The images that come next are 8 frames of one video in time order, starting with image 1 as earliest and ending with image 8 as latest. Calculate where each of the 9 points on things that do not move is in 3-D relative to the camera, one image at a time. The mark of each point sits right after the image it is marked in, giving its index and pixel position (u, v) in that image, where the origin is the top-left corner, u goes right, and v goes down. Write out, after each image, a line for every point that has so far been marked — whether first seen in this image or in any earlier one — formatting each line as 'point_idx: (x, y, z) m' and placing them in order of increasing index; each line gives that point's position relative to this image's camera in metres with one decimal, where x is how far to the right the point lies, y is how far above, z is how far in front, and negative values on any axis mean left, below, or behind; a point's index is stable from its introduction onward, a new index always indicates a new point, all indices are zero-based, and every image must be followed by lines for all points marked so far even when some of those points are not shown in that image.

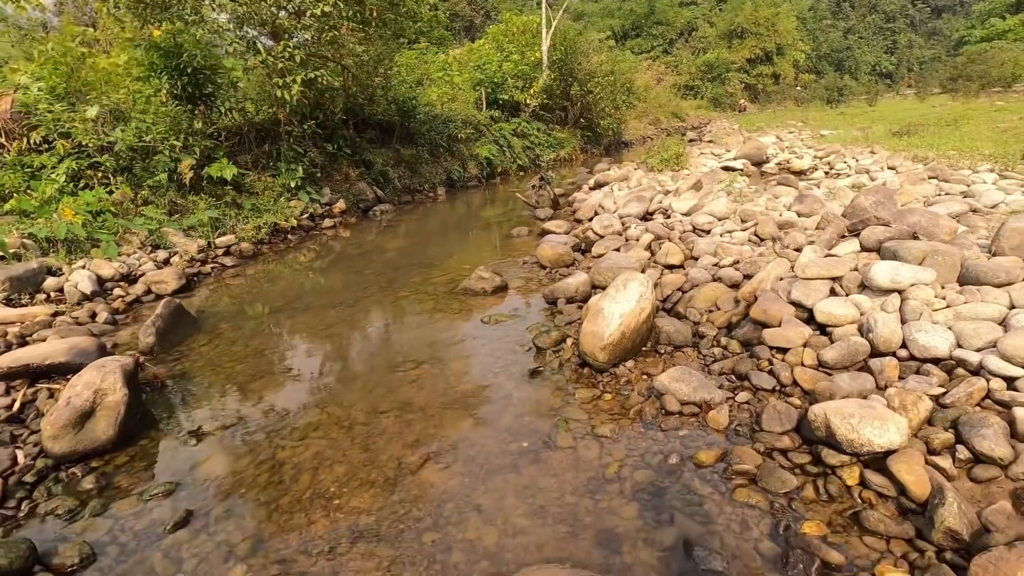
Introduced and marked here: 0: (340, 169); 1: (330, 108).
0: (-5.0, +3.5, +15.5) m
1: (-5.4, +5.4, +15.8) m
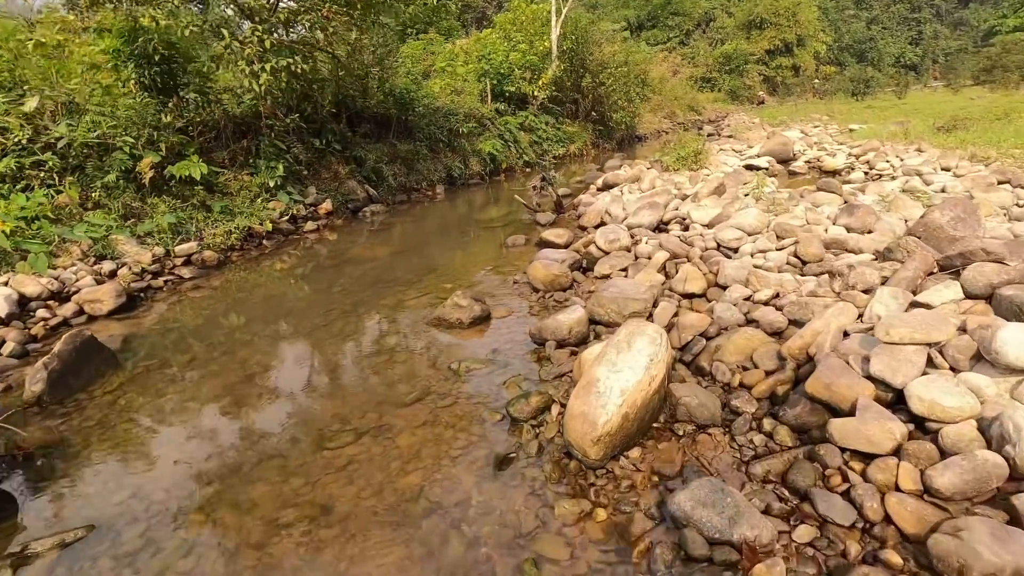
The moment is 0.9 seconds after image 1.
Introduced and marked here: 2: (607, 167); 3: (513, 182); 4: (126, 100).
0: (-5.0, +3.3, +14.3) m
1: (-5.4, +5.2, +14.6) m
2: (+3.5, +4.5, +19.6) m
3: (0.0, +3.9, +19.3) m
4: (-8.0, +3.9, +11.0) m
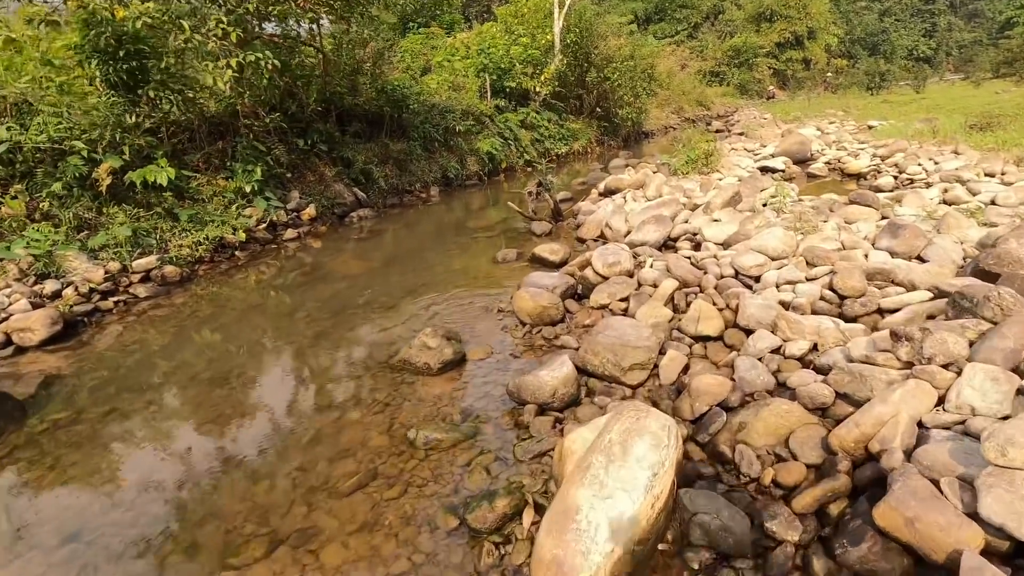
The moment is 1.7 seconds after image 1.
0: (-5.1, +3.0, +13.5) m
1: (-5.4, +4.9, +13.8) m
2: (+3.5, +4.2, +18.7) m
3: (0.0, +3.7, +18.4) m
4: (-8.1, +3.6, +10.2) m
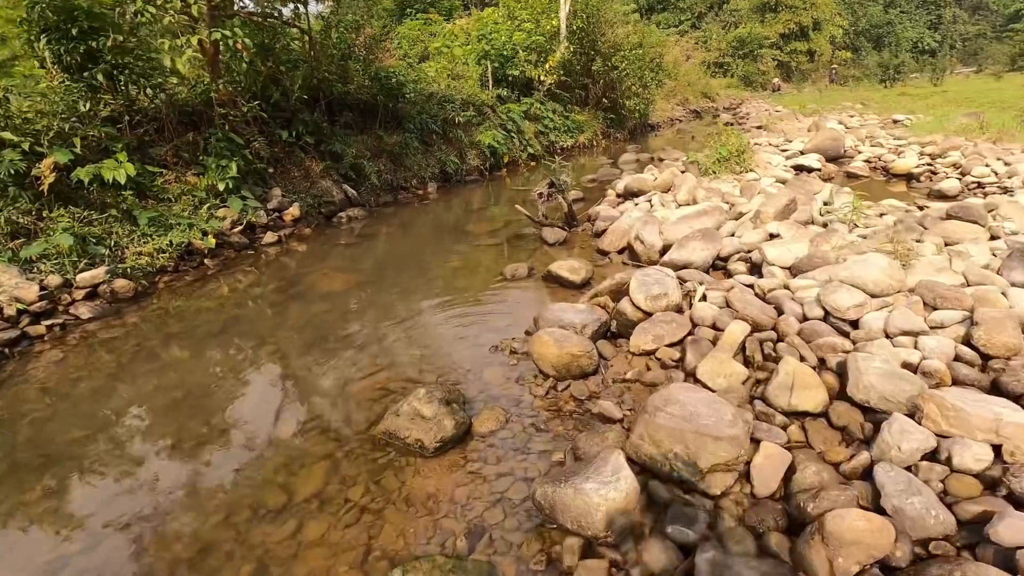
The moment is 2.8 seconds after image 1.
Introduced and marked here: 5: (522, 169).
0: (-4.9, +2.9, +12.2) m
1: (-5.3, +4.8, +12.5) m
2: (+3.6, +4.1, +17.4) m
3: (+0.1, +3.6, +17.1) m
4: (-8.0, +3.4, +8.9) m
5: (+0.3, +4.2, +18.6) m
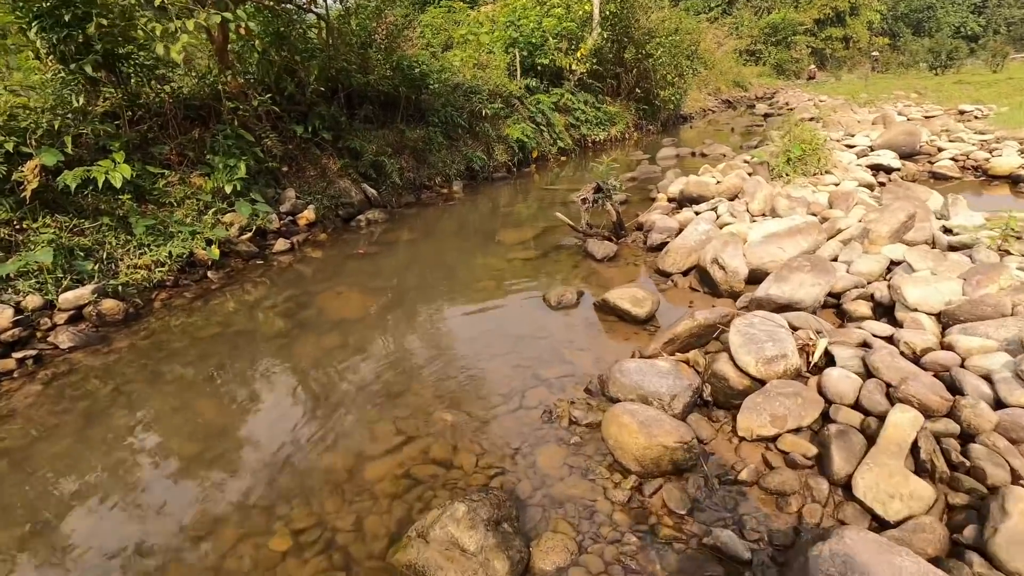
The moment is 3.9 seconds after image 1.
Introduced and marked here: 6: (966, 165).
0: (-4.2, +2.7, +11.3) m
1: (-4.6, +4.6, +11.5) m
2: (+4.5, +3.9, +16.1) m
3: (+1.0, +3.4, +16.0) m
4: (-7.4, +3.2, +8.1) m
5: (+1.3, +4.1, +17.4) m
6: (+8.3, +2.3, +9.7) m
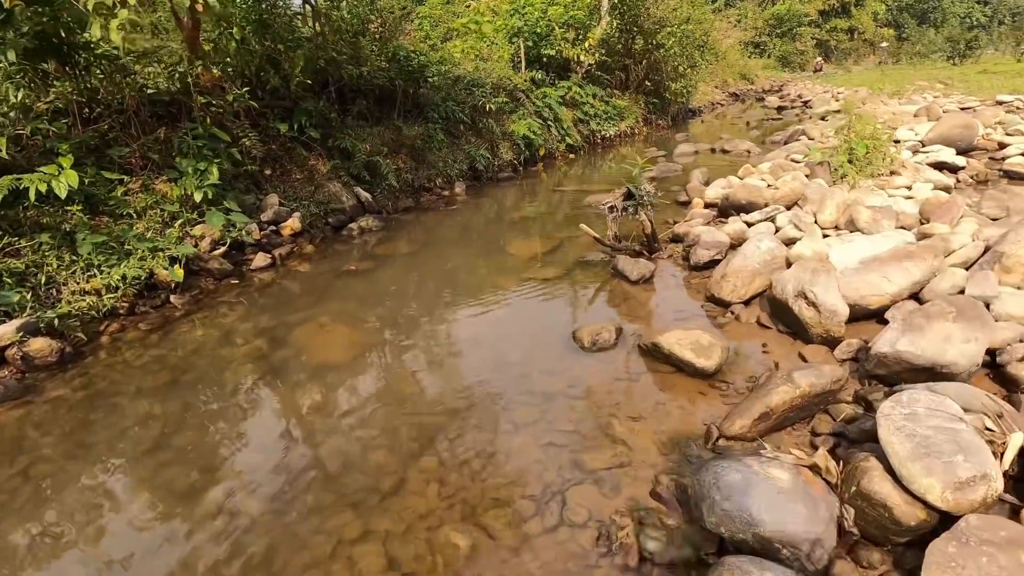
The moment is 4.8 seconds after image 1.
0: (-4.0, +2.4, +10.1) m
1: (-4.4, +4.3, +10.3) m
2: (+4.7, +3.7, +14.9) m
3: (+1.2, +3.2, +14.8) m
4: (-7.2, +2.9, +6.9) m
5: (+1.5, +3.9, +16.3) m
6: (+8.5, +2.0, +8.6) m
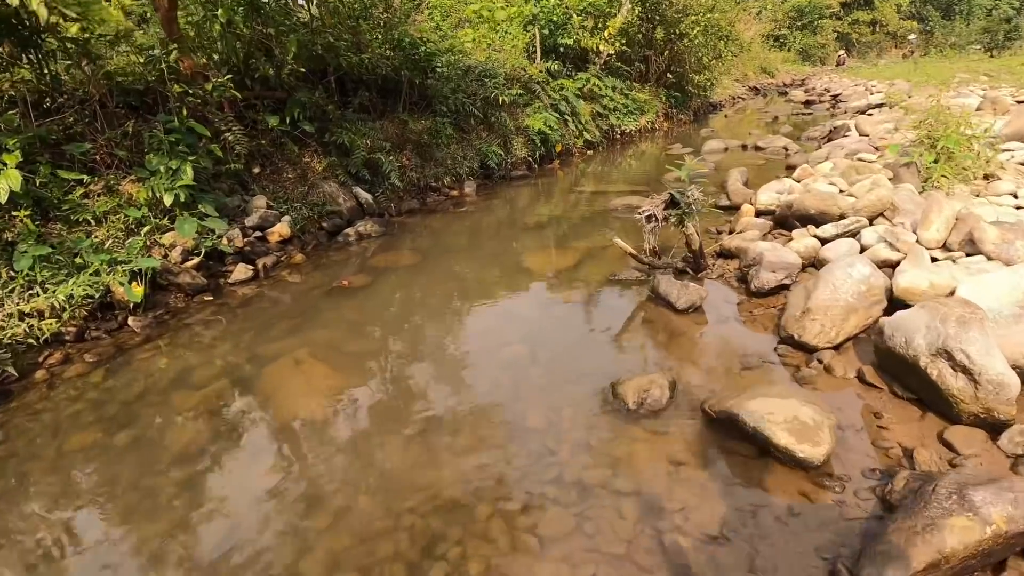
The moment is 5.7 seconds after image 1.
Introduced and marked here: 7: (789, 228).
0: (-3.8, +2.2, +9.1) m
1: (-4.1, +4.1, +9.3) m
2: (+5.1, +3.5, +13.7) m
3: (+1.5, +3.0, +13.7) m
4: (-7.0, +2.7, +5.9) m
5: (+1.9, +3.7, +15.1) m
6: (+8.8, +1.7, +7.3) m
7: (+3.0, +0.6, +5.7) m
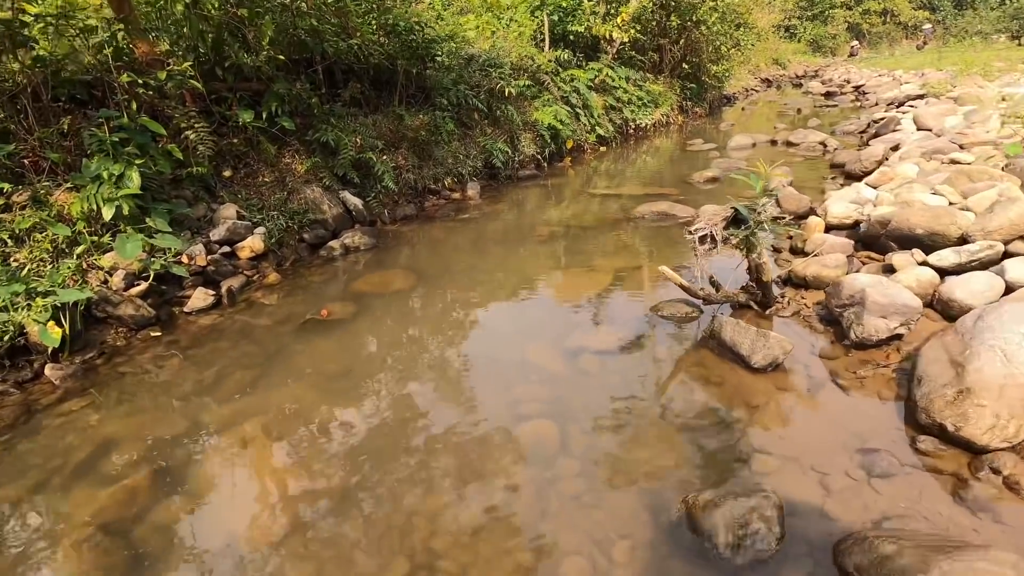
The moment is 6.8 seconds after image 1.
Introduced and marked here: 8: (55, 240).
0: (-3.6, +1.9, +7.9) m
1: (-4.0, +3.8, +8.1) m
2: (+5.2, +3.3, +12.5) m
3: (+1.7, +2.7, +12.4) m
4: (-6.9, +2.3, +4.8) m
5: (+2.1, +3.4, +13.9) m
6: (+8.9, +1.4, +6.0) m
7: (+3.1, +0.3, +4.5) m
8: (-4.6, +0.5, +5.4) m
